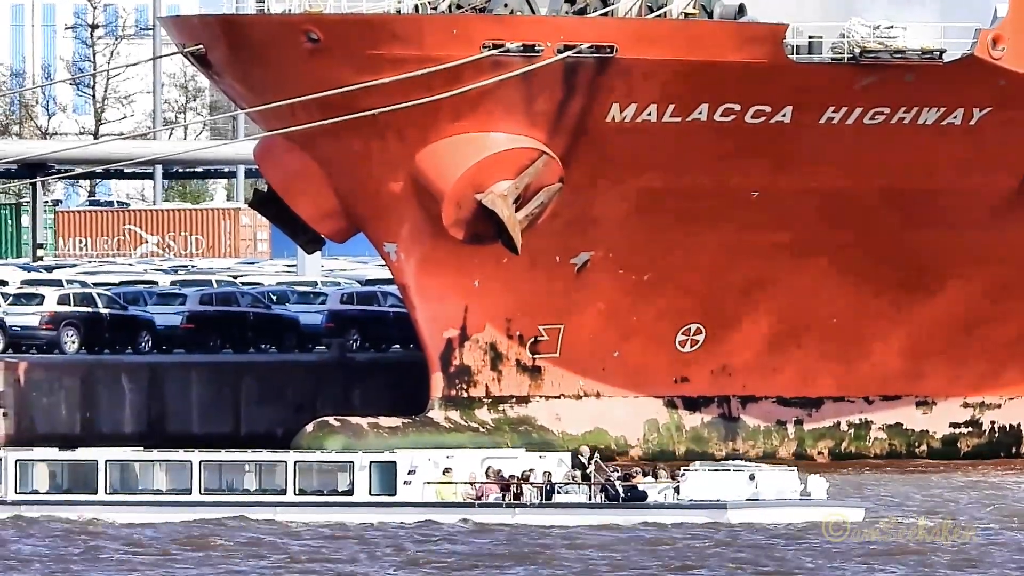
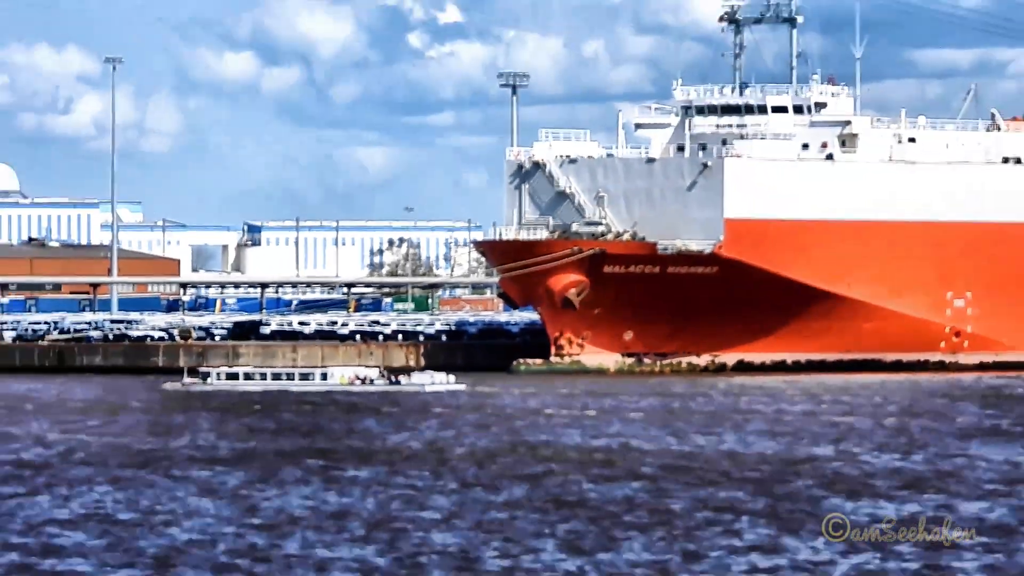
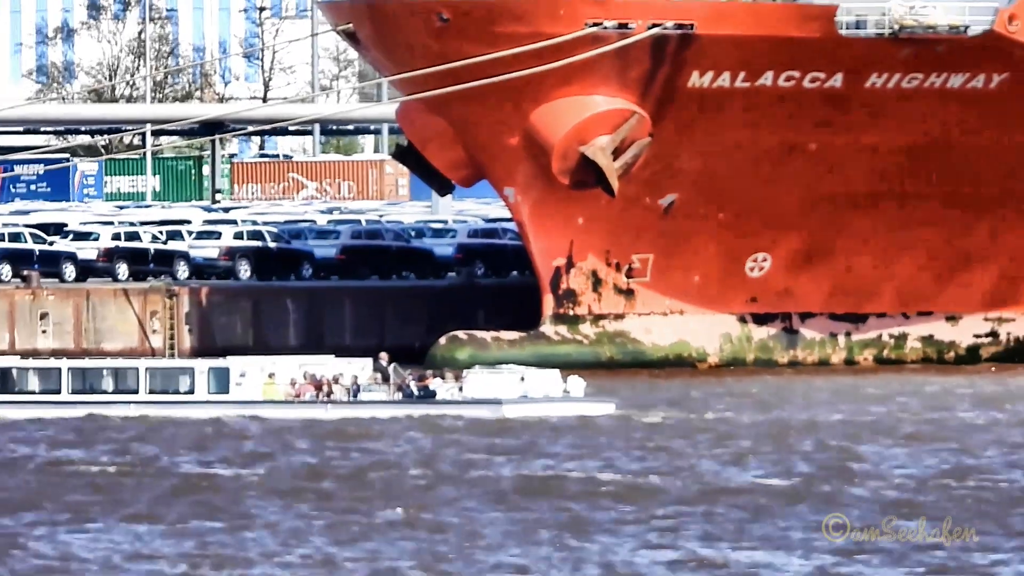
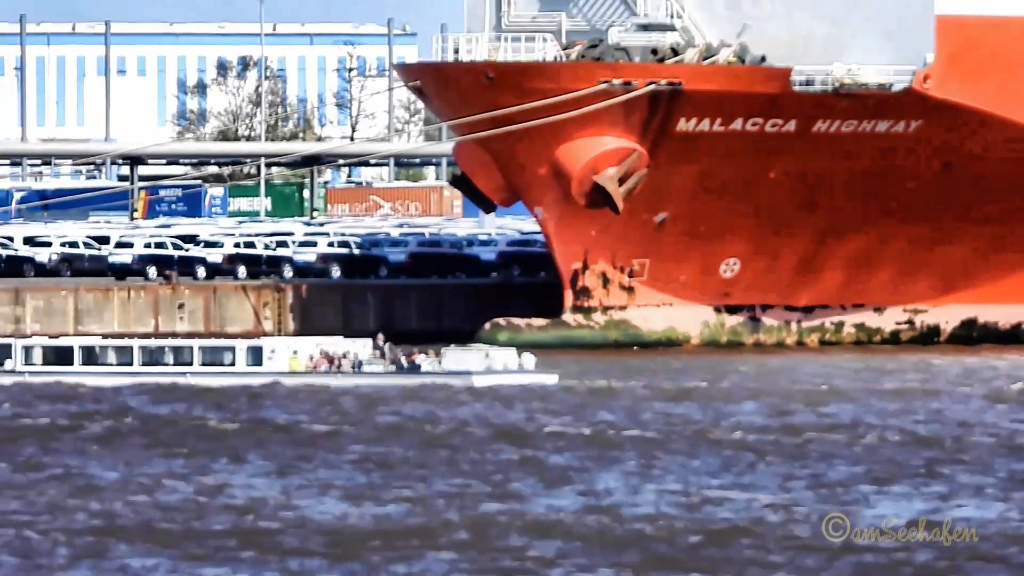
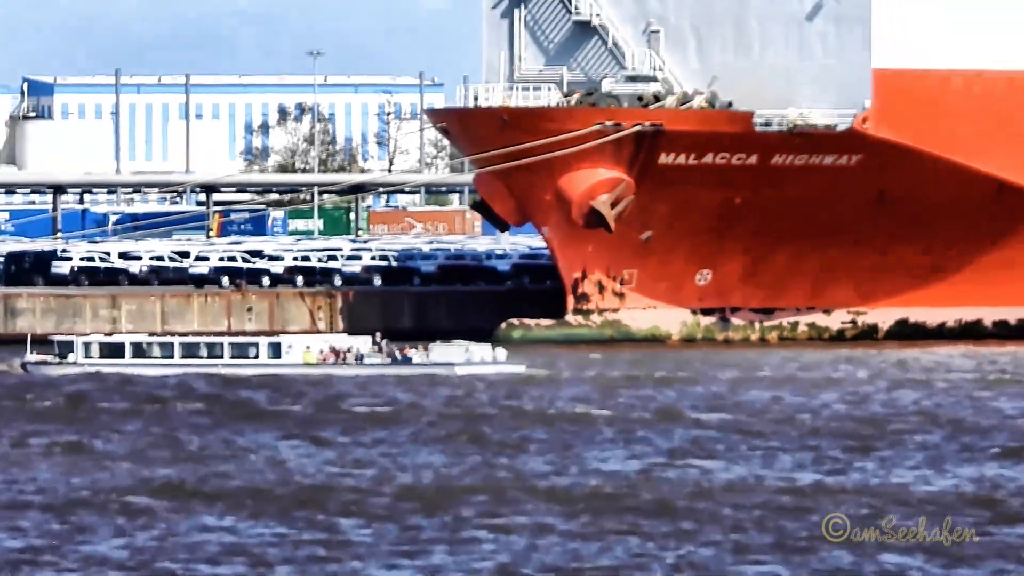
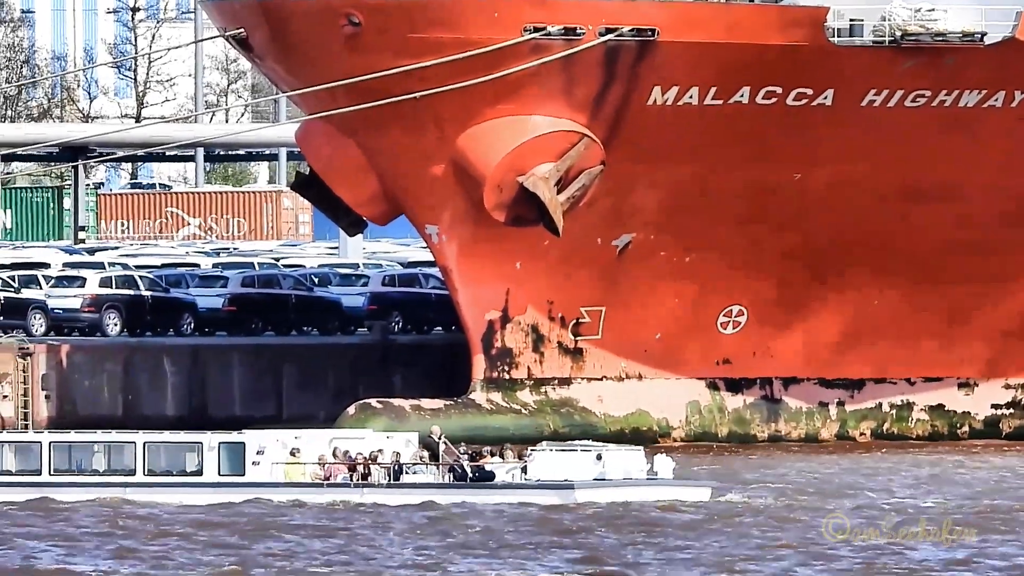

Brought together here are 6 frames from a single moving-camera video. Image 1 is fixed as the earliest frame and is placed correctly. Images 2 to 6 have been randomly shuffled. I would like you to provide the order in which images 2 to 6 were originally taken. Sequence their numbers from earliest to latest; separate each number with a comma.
6, 3, 4, 5, 2
